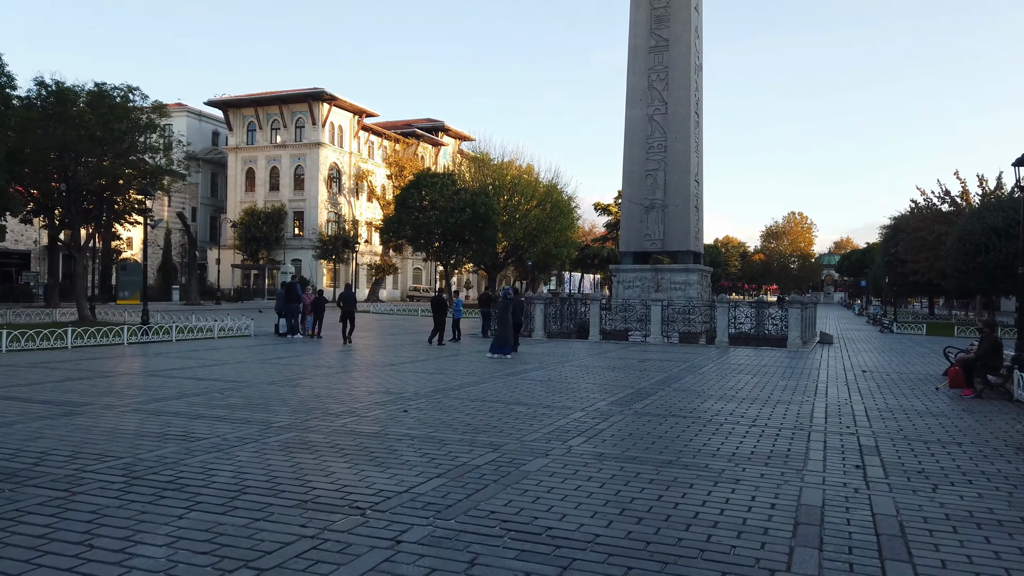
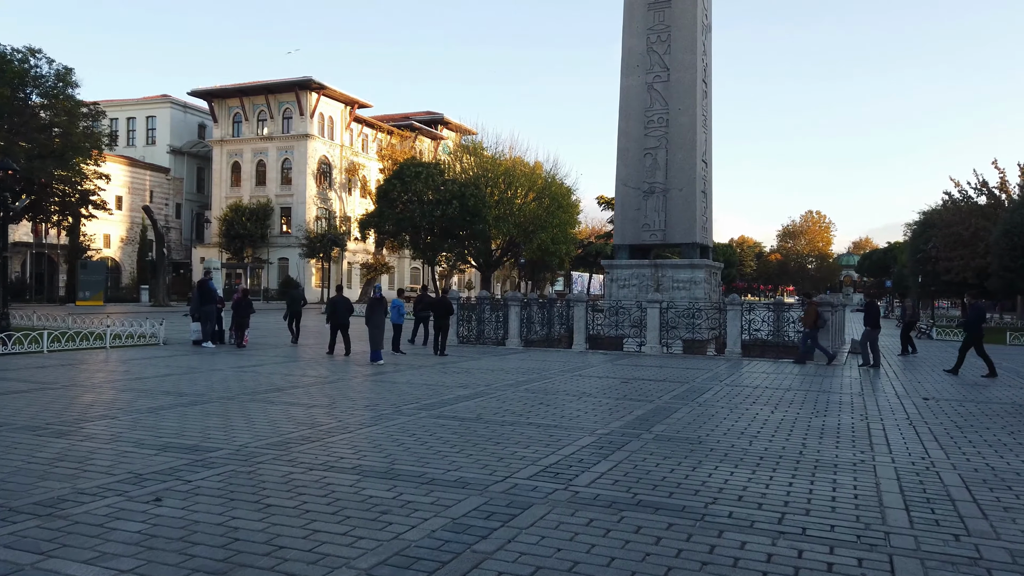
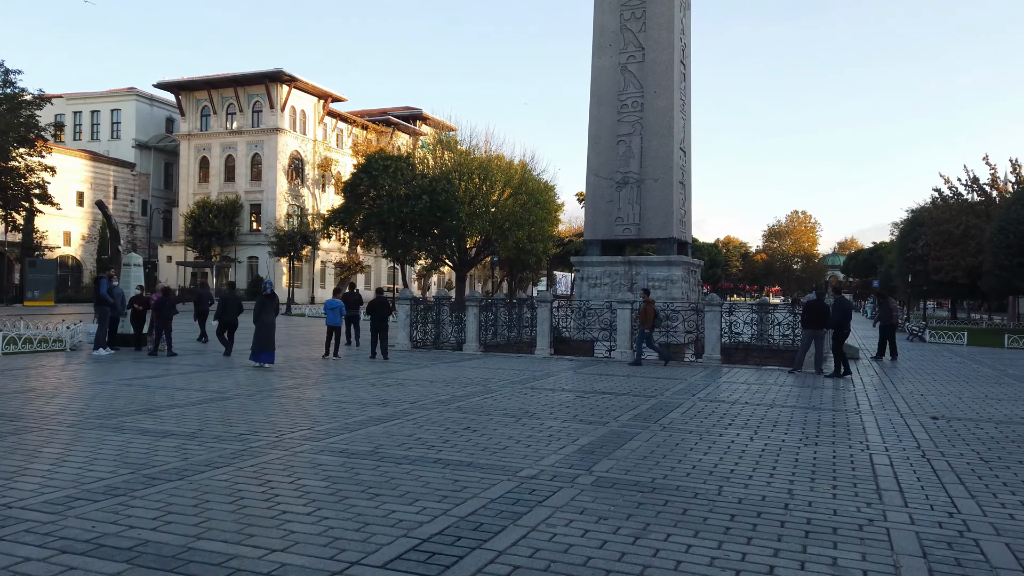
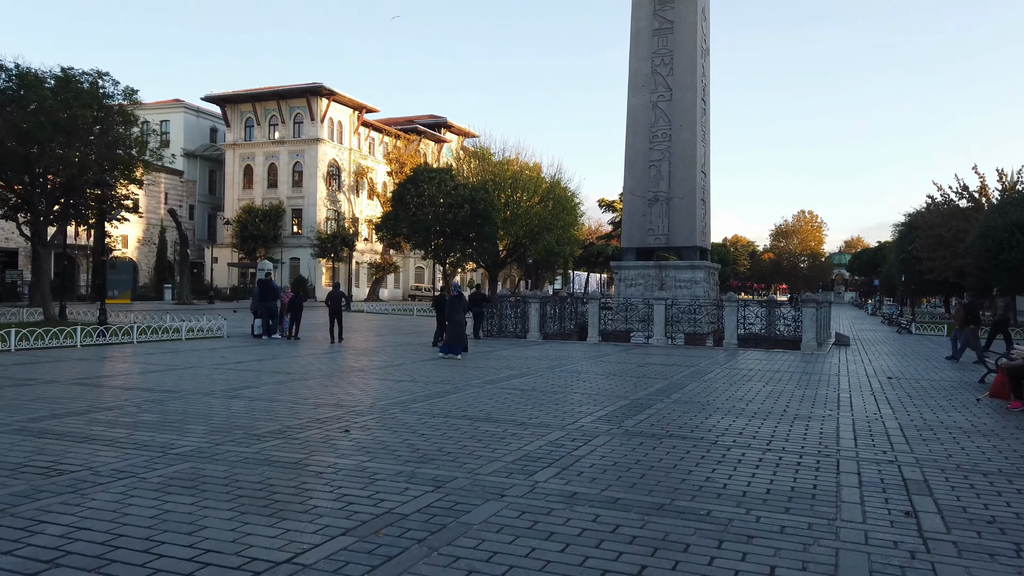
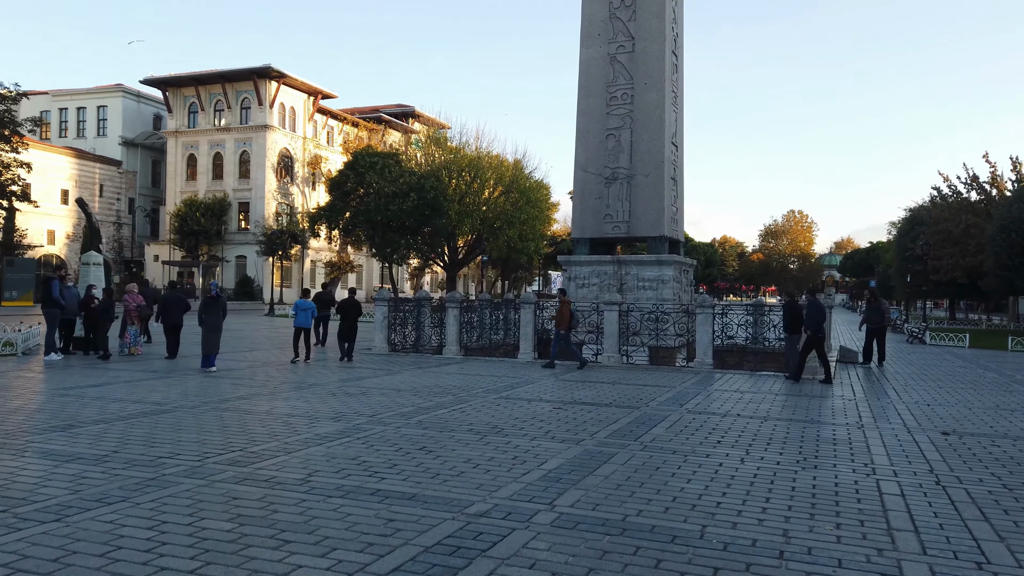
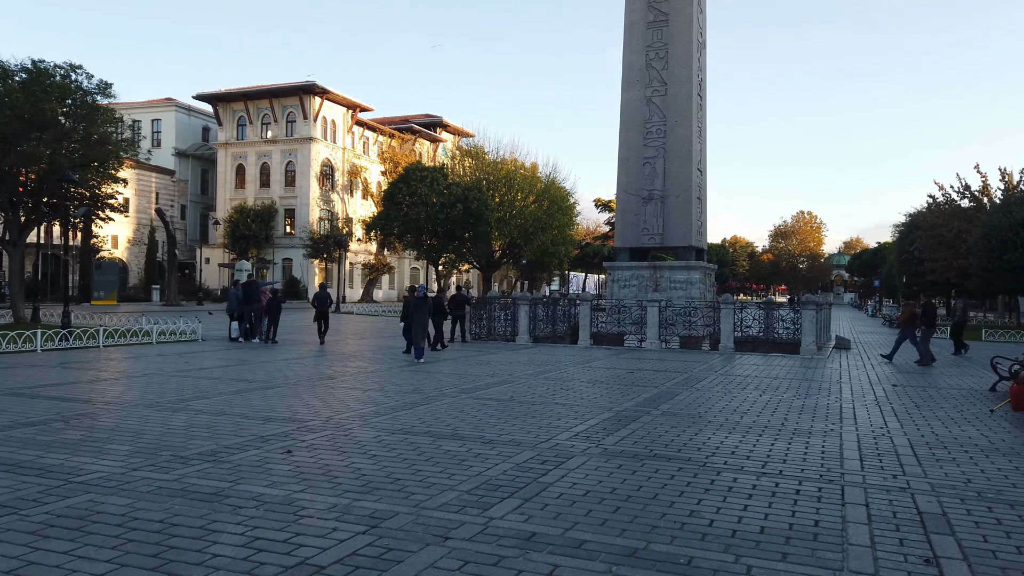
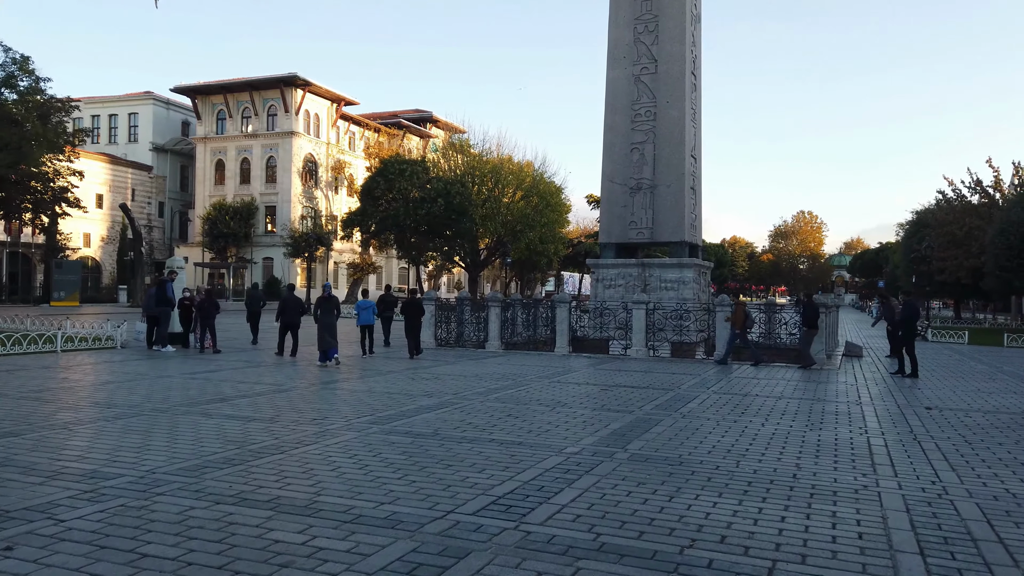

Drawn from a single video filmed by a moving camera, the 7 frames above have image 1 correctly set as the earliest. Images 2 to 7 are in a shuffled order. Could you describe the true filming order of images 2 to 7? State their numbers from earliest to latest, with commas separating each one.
4, 6, 2, 7, 3, 5
